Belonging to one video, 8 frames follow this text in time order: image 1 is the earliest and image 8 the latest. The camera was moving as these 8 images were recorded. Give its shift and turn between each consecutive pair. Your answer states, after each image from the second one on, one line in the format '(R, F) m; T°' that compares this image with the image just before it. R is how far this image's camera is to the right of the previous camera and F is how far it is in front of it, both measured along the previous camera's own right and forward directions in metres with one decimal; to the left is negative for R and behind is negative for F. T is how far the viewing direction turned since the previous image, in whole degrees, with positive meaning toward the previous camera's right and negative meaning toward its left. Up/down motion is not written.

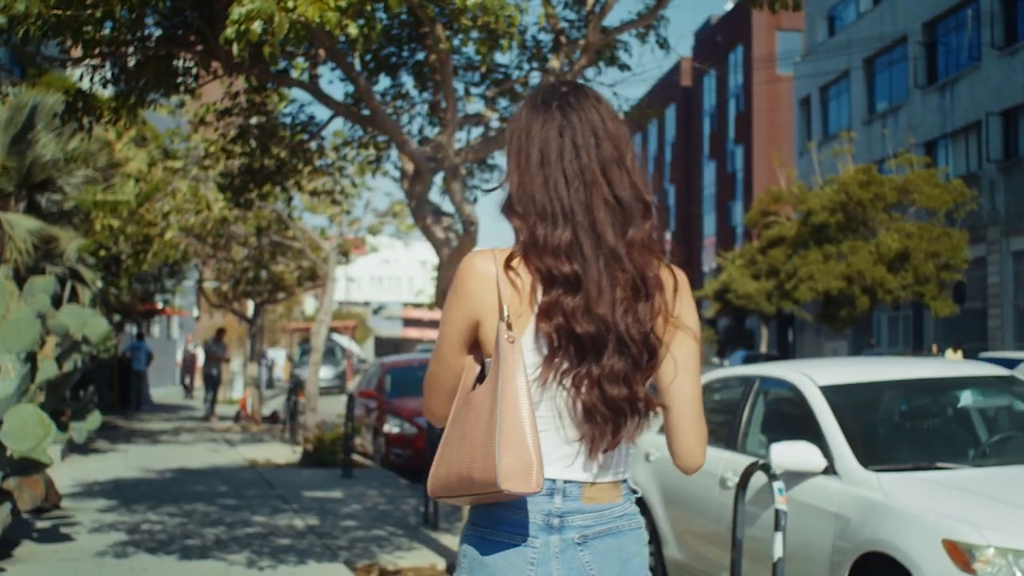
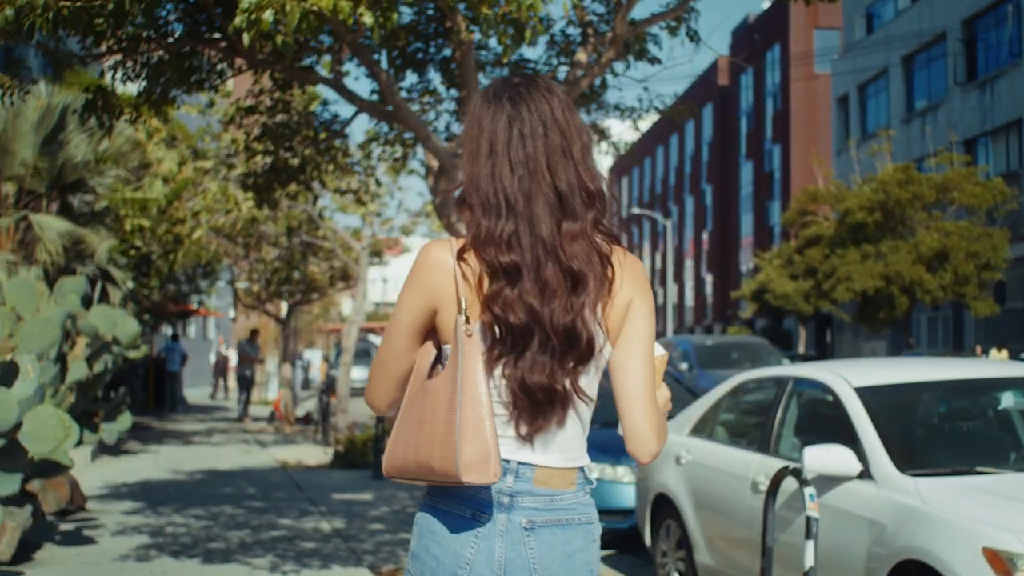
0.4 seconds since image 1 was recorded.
(+0.1, +0.2) m; -2°
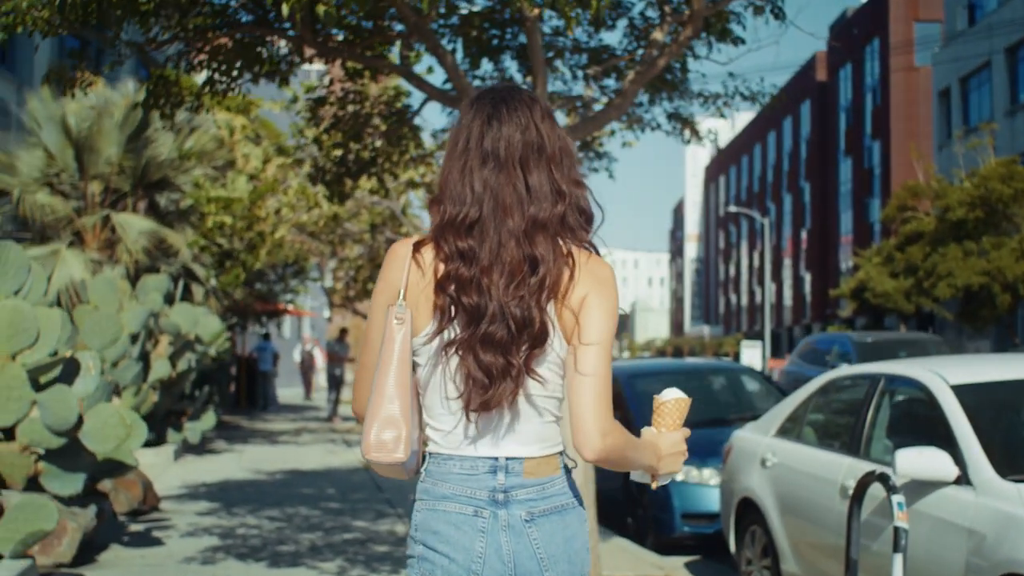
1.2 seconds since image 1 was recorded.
(+0.1, +0.4) m; -4°
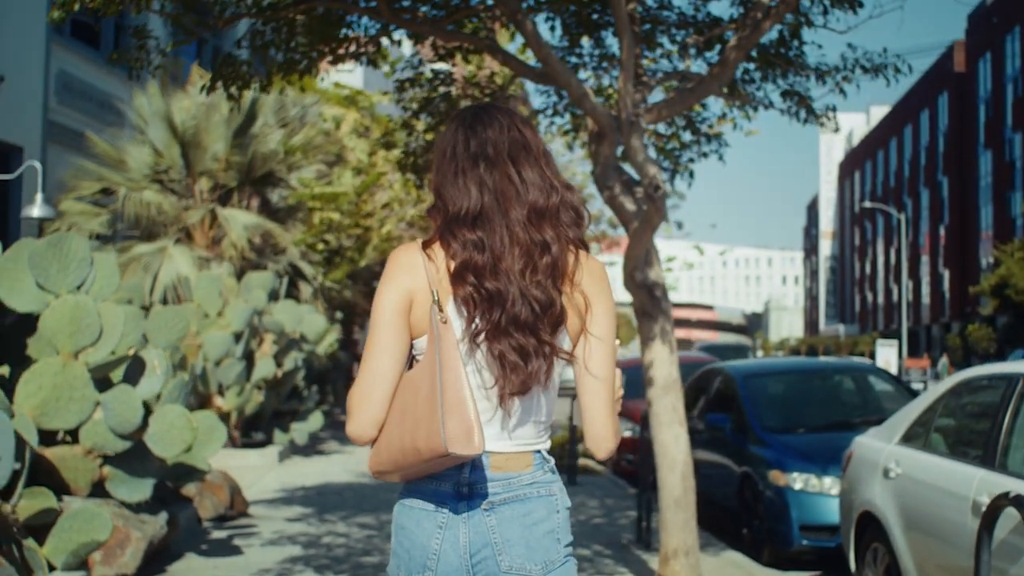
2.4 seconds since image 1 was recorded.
(+0.2, +0.7) m; -6°
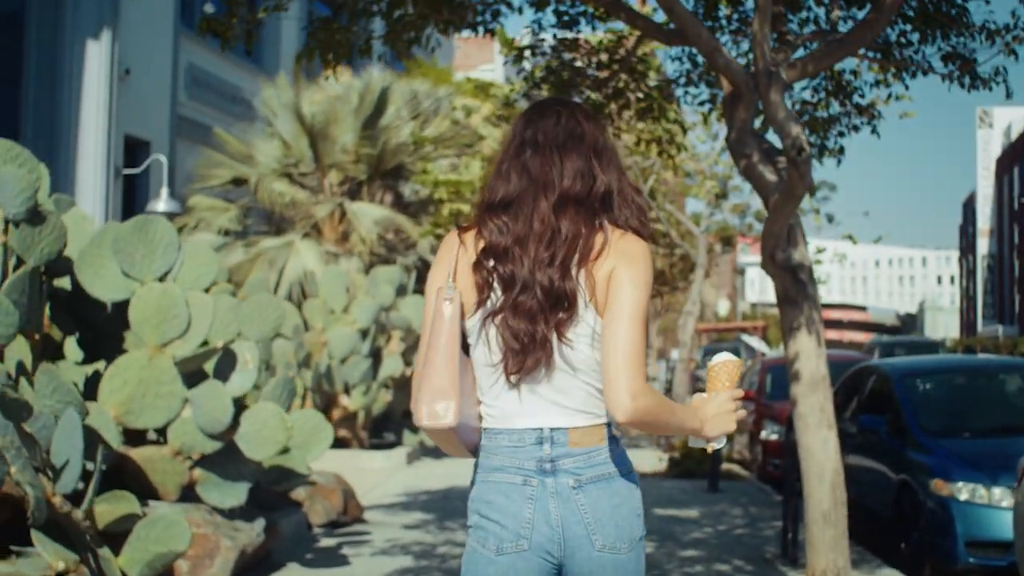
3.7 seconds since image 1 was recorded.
(+0.1, +0.8) m; -7°
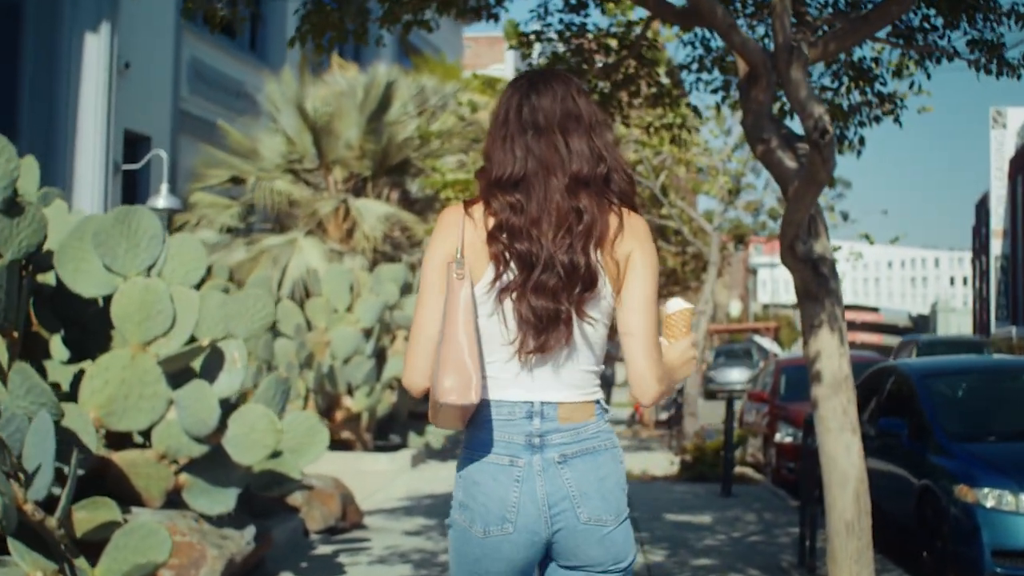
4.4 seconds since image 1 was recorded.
(0.0, +0.4) m; -1°
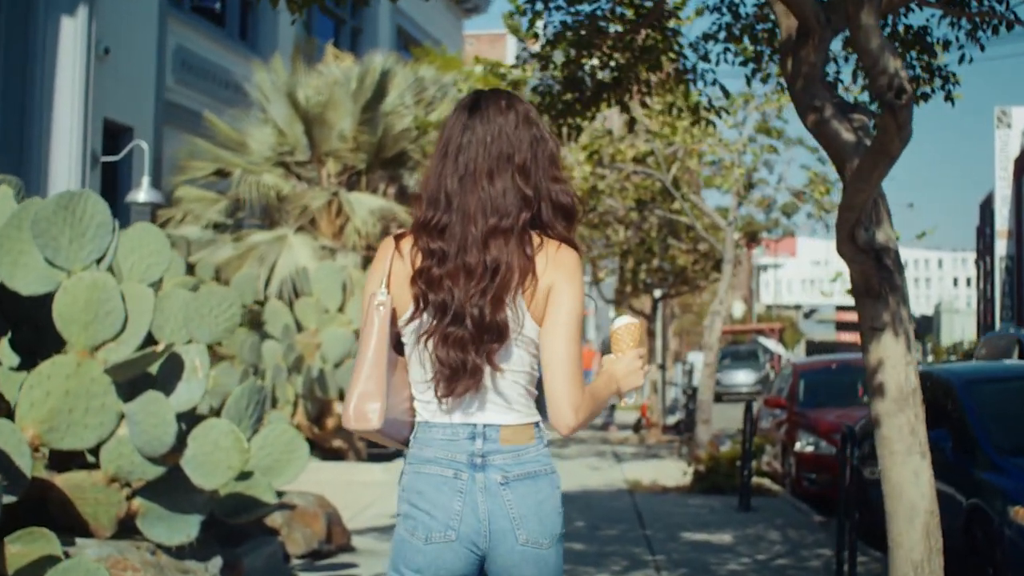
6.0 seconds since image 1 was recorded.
(0.0, +0.9) m; 0°
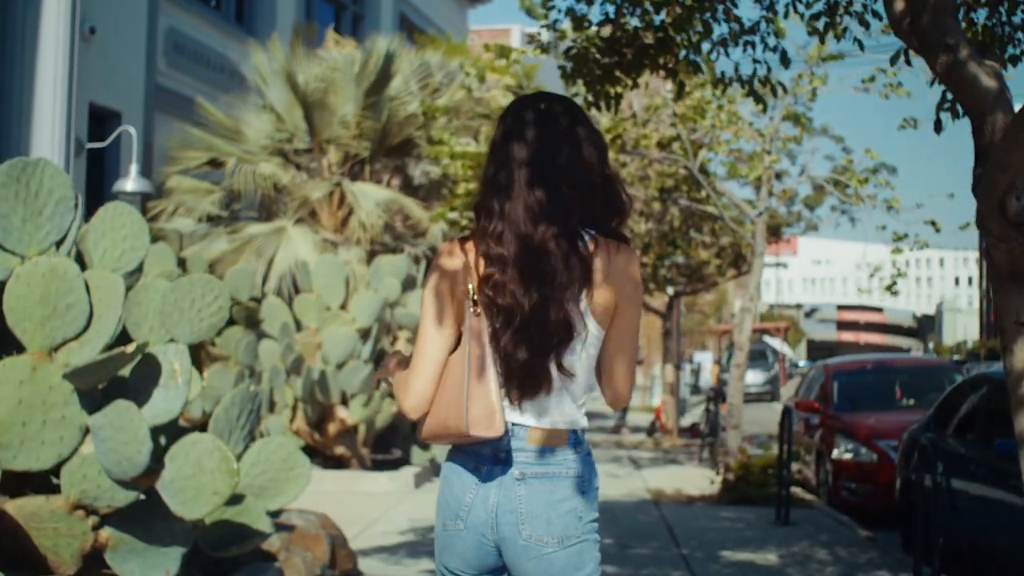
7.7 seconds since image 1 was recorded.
(-0.2, +0.9) m; 0°
